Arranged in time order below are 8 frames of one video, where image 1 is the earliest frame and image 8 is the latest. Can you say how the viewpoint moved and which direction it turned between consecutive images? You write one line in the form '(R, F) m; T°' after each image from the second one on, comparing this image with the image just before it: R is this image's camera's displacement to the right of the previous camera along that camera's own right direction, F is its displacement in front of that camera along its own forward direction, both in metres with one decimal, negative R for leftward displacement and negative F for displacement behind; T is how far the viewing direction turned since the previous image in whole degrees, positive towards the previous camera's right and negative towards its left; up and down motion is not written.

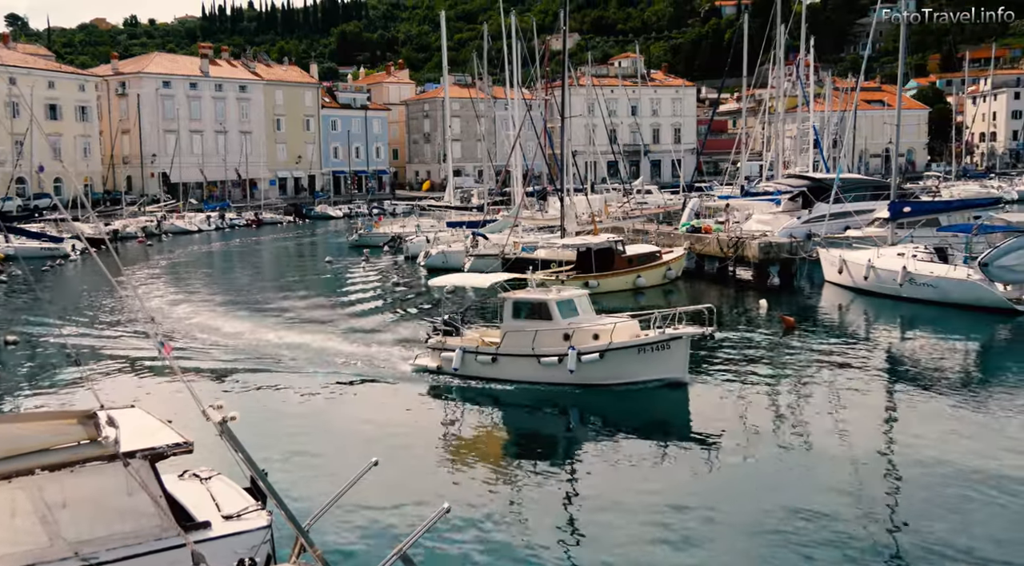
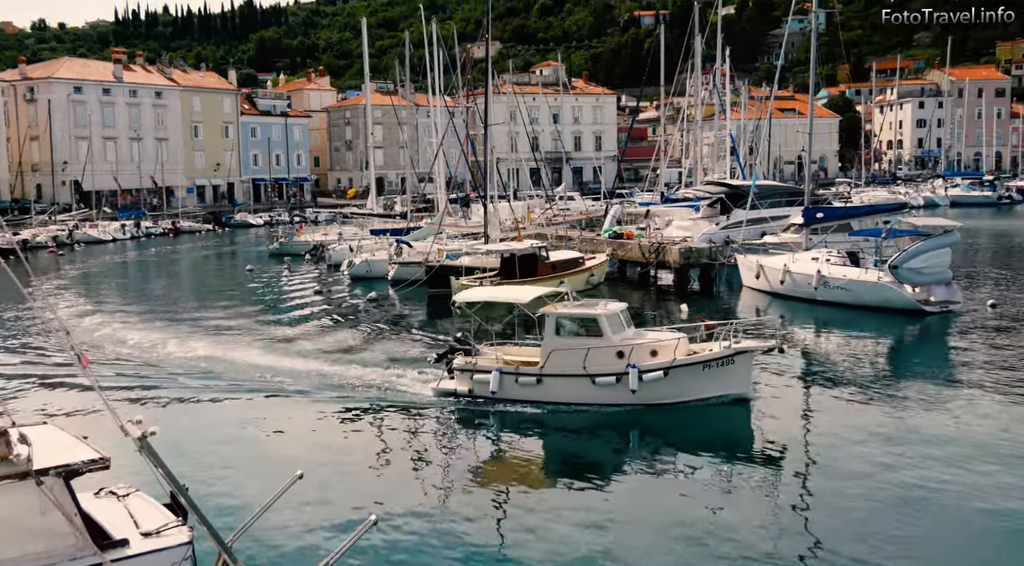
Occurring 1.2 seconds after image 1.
(-0.6, -0.2) m; +4°
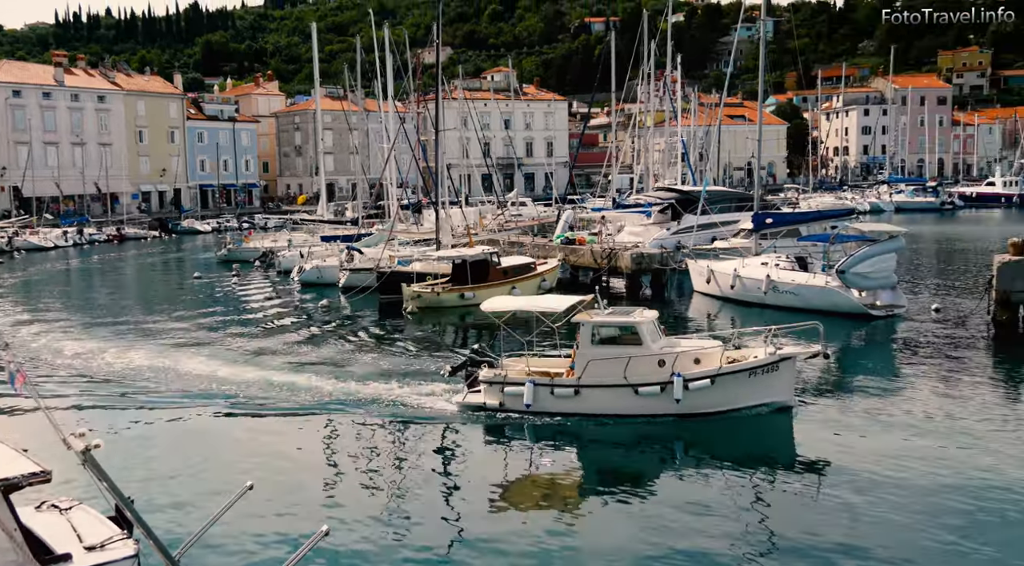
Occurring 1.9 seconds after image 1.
(-0.4, +0.2) m; +3°
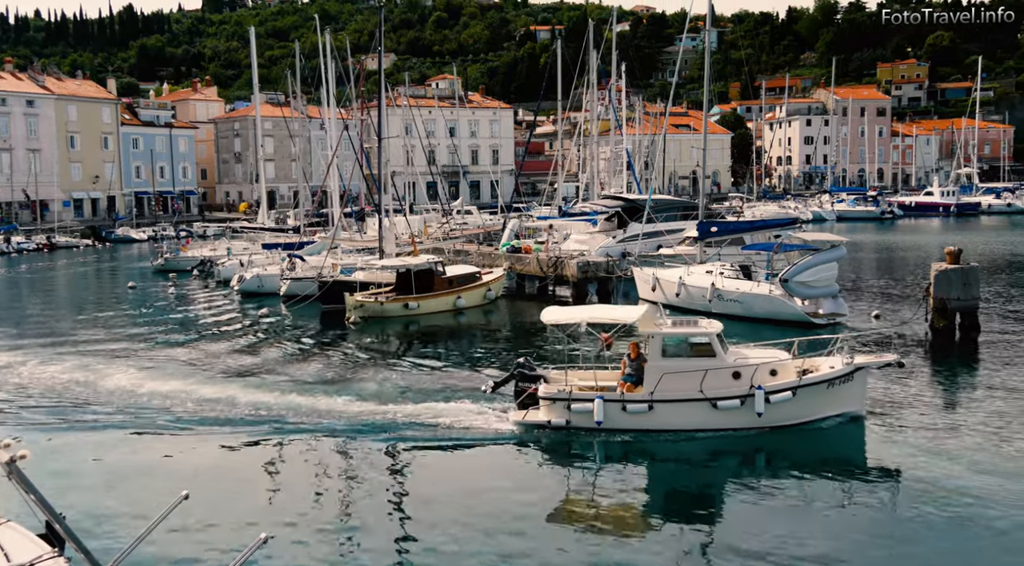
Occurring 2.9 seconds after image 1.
(-0.2, +0.5) m; +3°
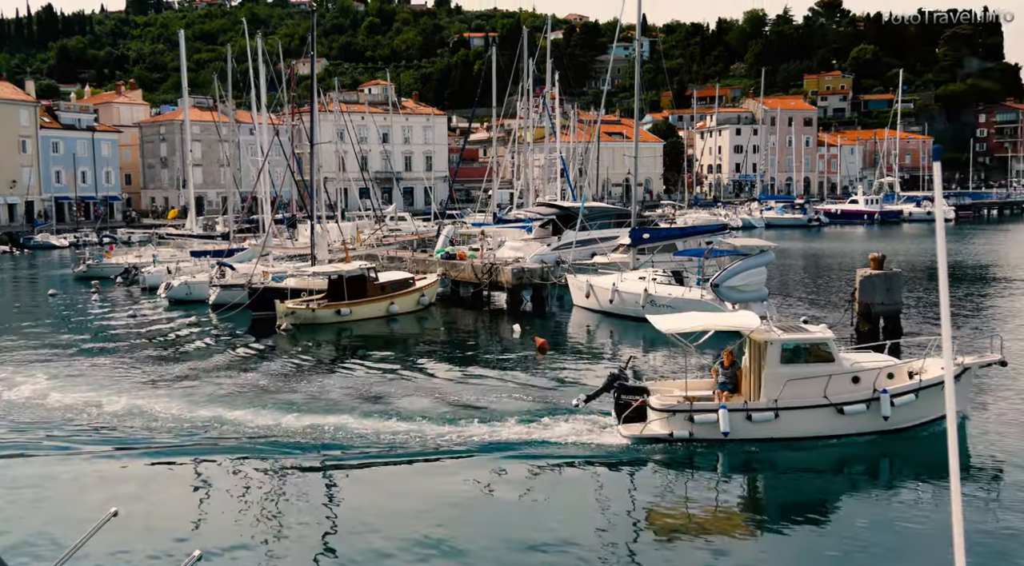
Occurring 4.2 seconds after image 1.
(-0.4, +0.3) m; +4°
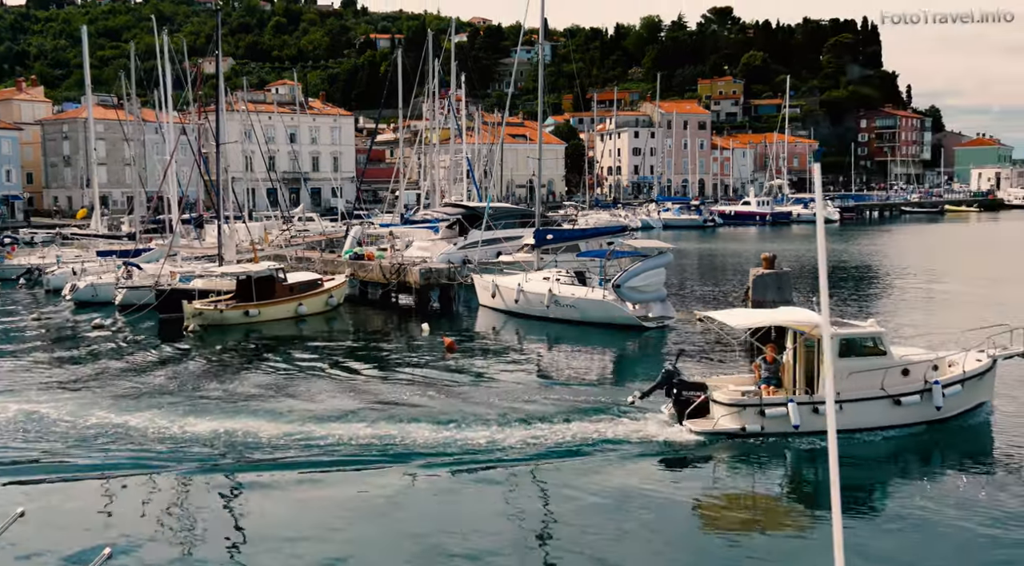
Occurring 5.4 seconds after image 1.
(-0.3, -1.0) m; +5°
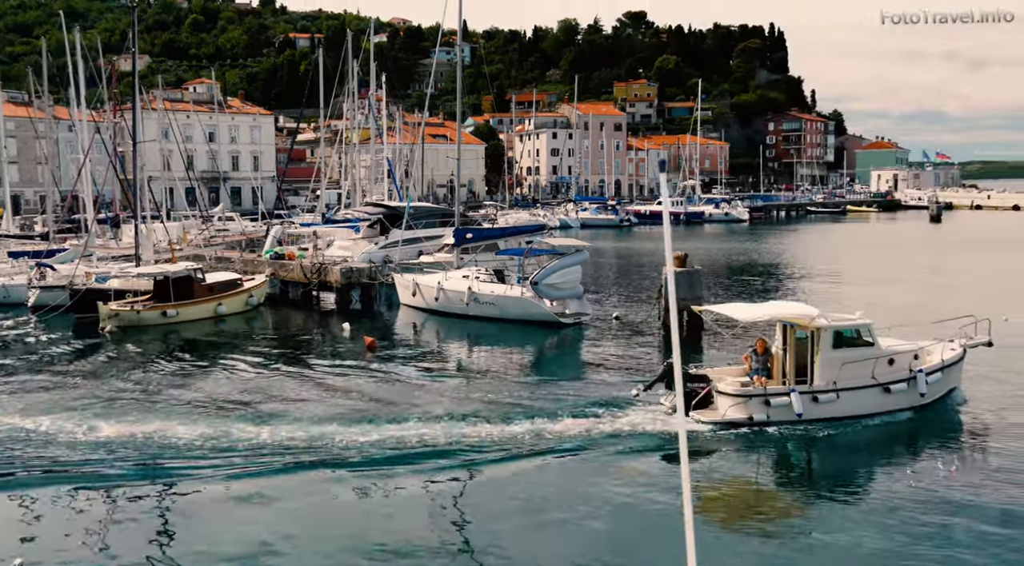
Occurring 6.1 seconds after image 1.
(0.0, -0.7) m; +4°
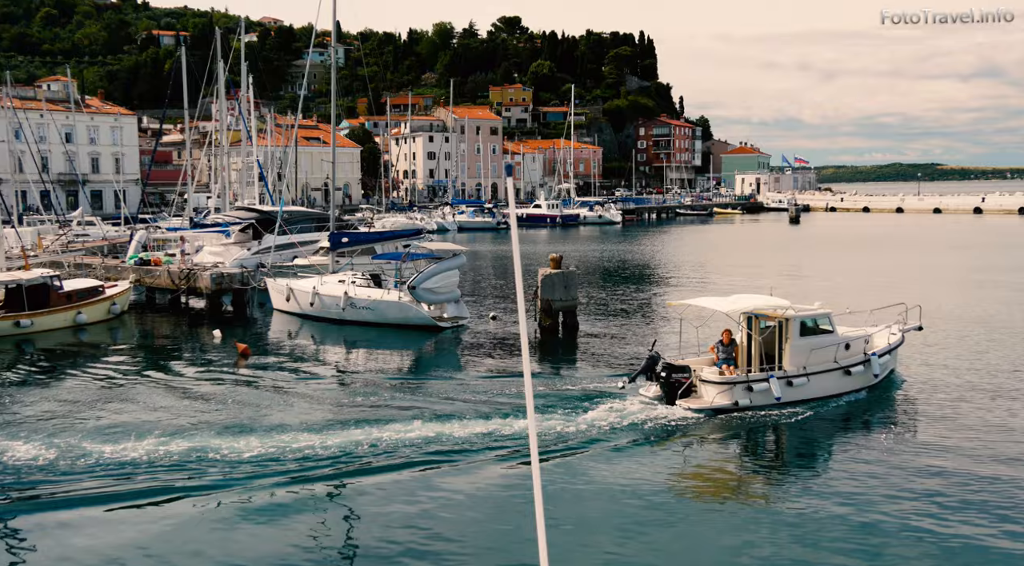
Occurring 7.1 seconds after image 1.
(-0.6, +0.4) m; +7°
